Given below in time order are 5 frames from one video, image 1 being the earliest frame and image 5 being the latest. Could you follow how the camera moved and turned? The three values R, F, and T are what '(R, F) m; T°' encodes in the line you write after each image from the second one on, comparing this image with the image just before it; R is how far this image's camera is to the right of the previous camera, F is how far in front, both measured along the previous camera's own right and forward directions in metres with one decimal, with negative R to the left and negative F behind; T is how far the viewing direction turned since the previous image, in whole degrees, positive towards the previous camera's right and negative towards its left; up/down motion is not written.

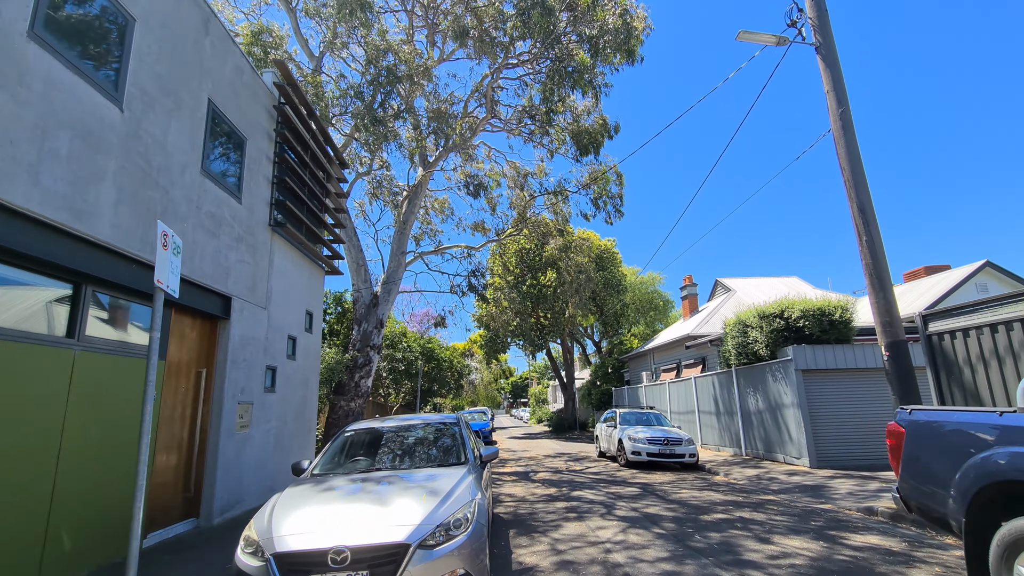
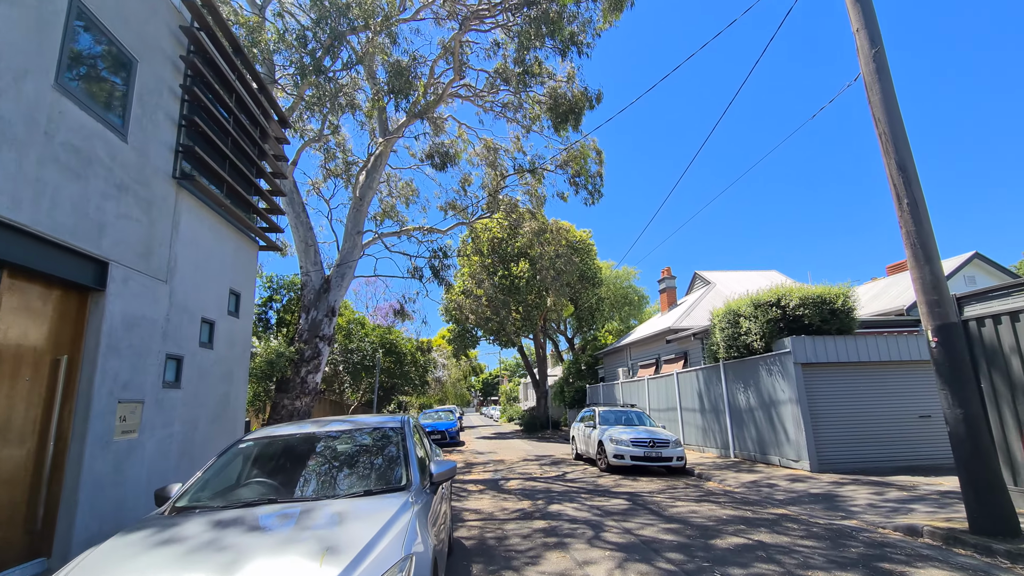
(+0.1, +1.6) m; +3°
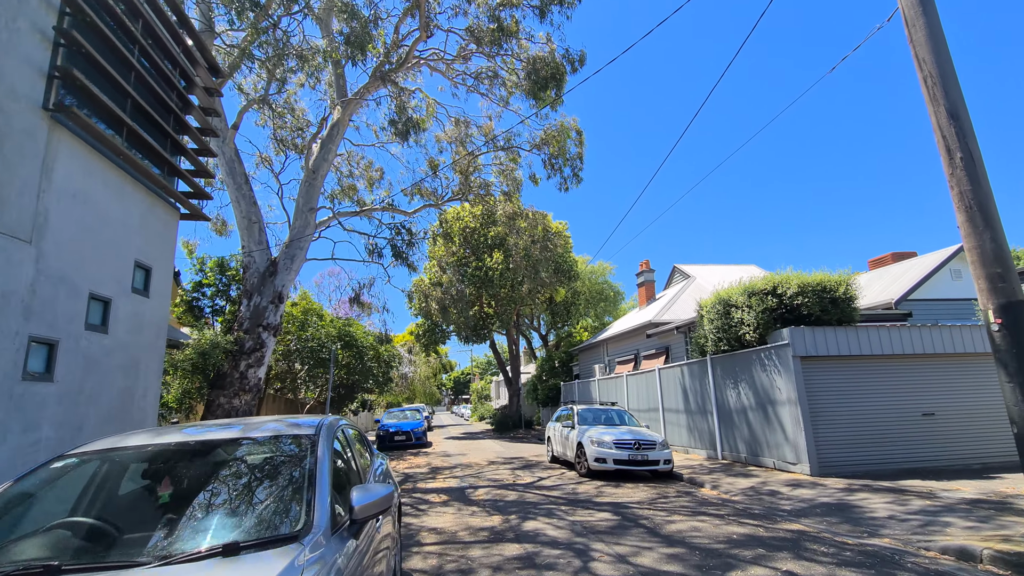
(0.0, +1.3) m; +3°
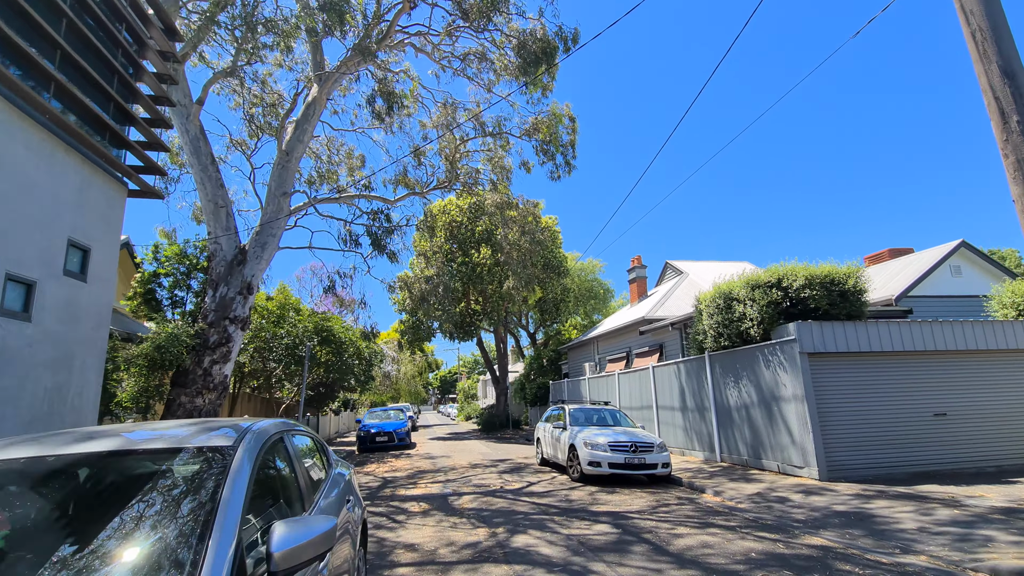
(0.0, +0.8) m; +1°
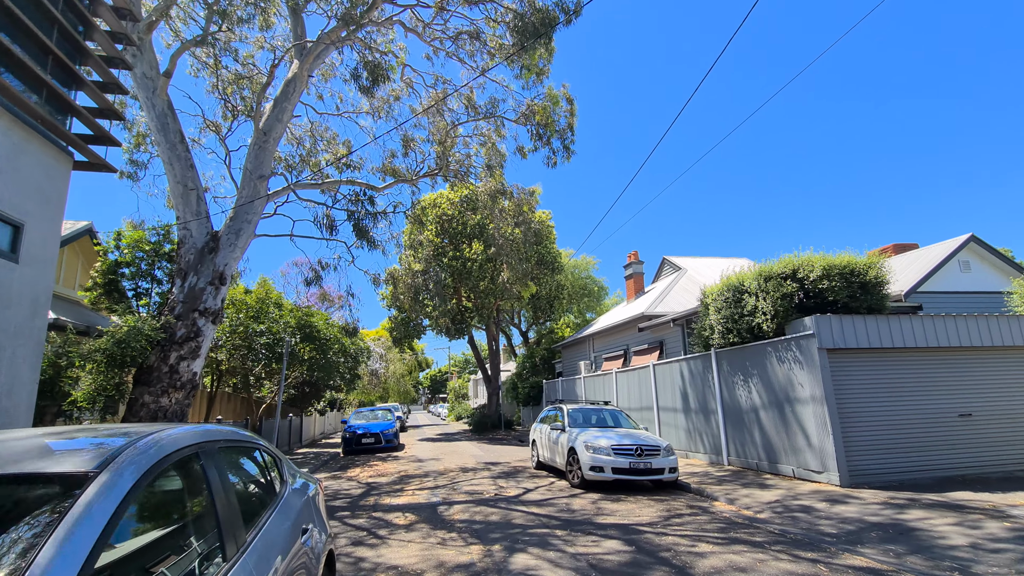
(-0.1, +0.8) m; +1°
